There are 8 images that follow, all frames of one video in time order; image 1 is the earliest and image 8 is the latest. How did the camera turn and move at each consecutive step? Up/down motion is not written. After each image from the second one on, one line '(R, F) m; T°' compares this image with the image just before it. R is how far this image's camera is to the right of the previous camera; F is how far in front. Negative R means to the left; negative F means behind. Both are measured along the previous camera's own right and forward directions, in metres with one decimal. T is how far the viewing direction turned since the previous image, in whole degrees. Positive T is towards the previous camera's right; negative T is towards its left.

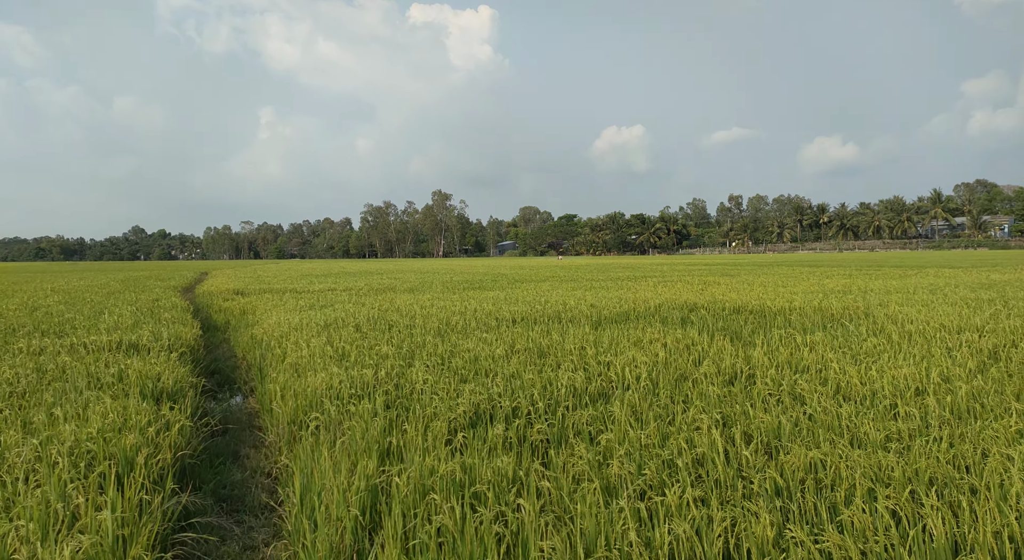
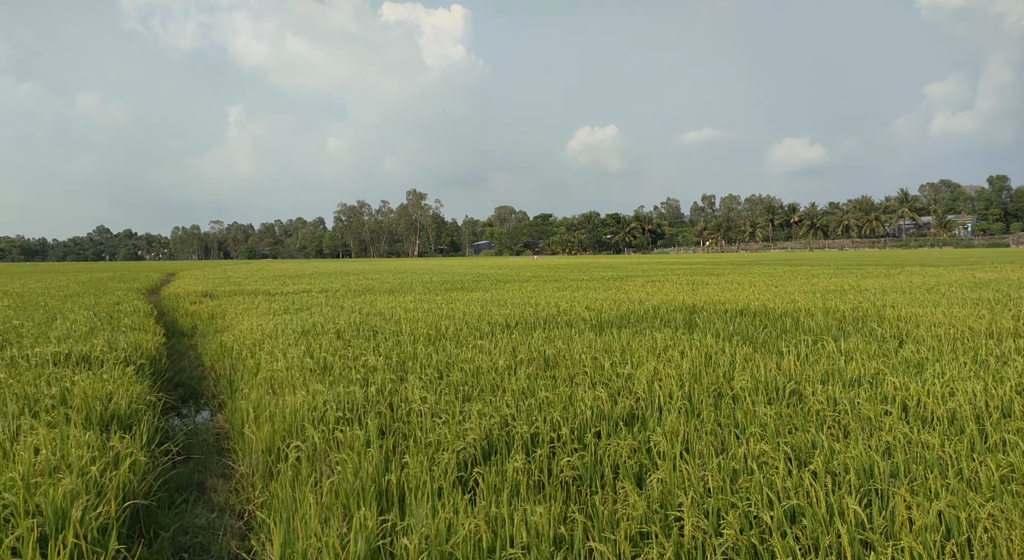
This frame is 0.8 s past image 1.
(-0.2, +0.5) m; +2°
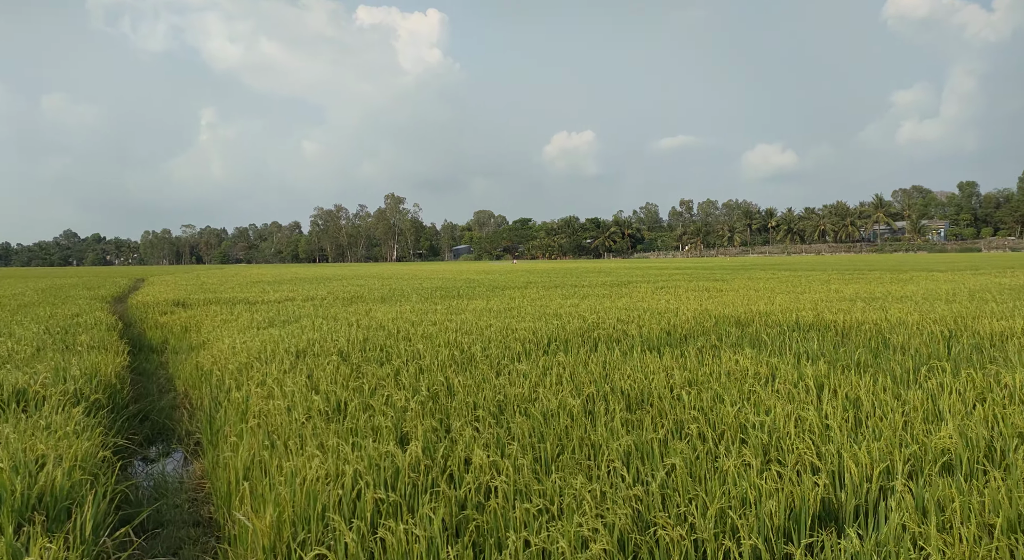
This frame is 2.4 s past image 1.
(-0.5, +1.0) m; +2°
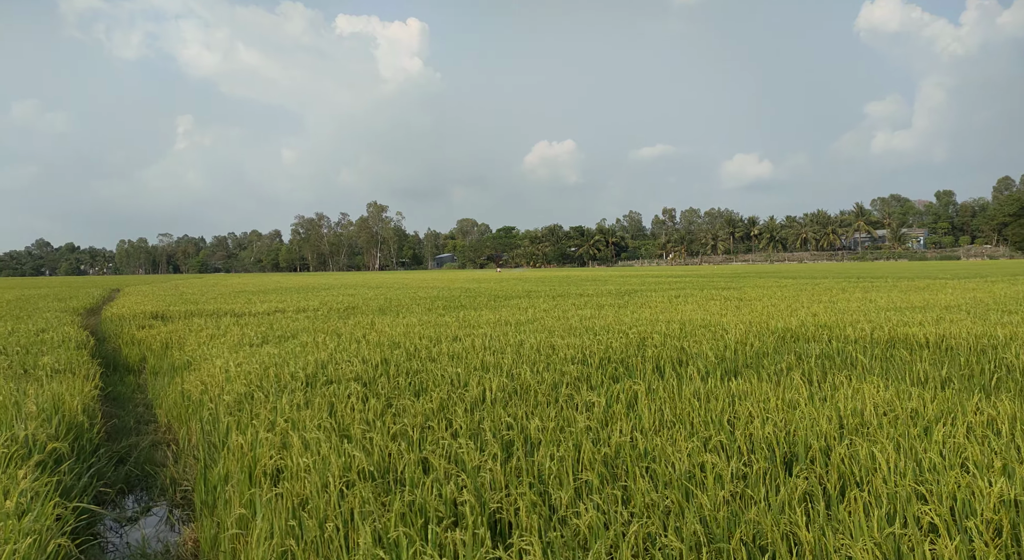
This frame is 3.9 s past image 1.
(-0.5, +0.9) m; +2°
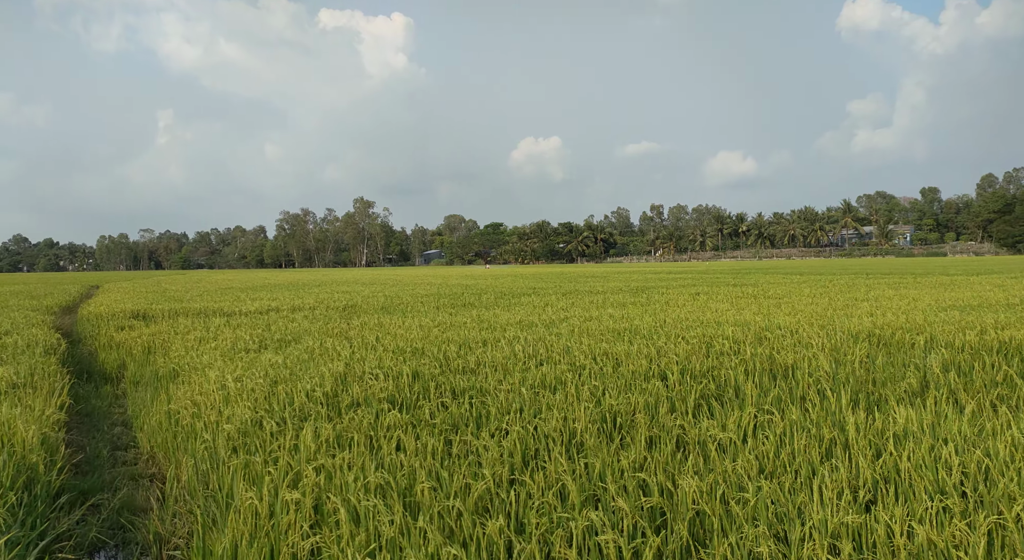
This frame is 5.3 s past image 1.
(-0.5, +0.9) m; +1°
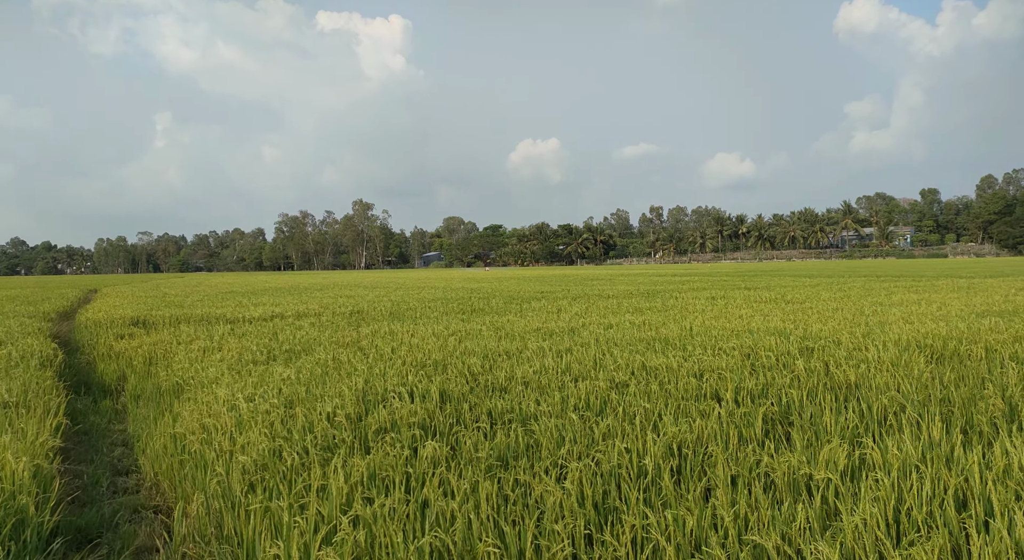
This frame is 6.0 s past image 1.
(-0.2, +0.4) m; 0°
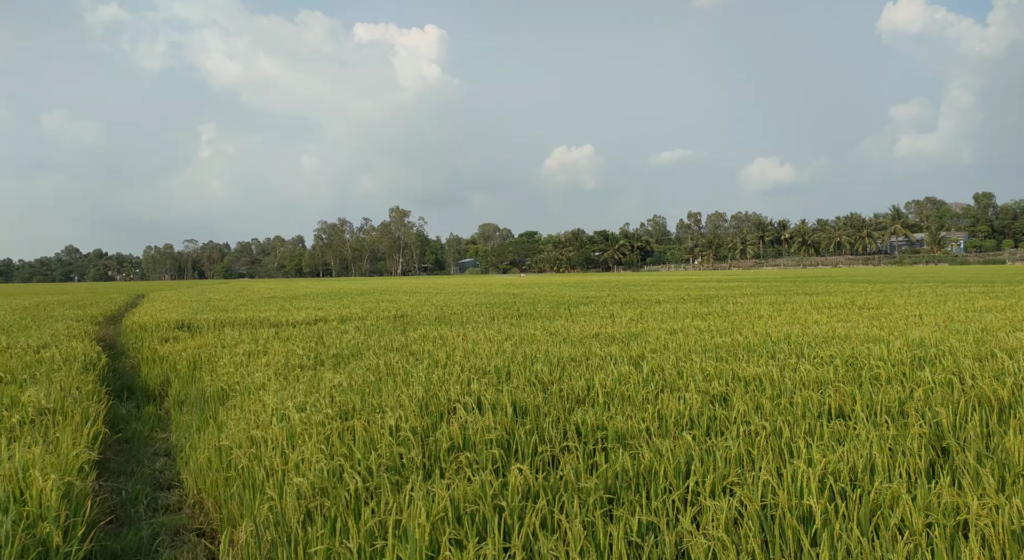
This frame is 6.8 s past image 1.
(-0.3, +0.5) m; -3°
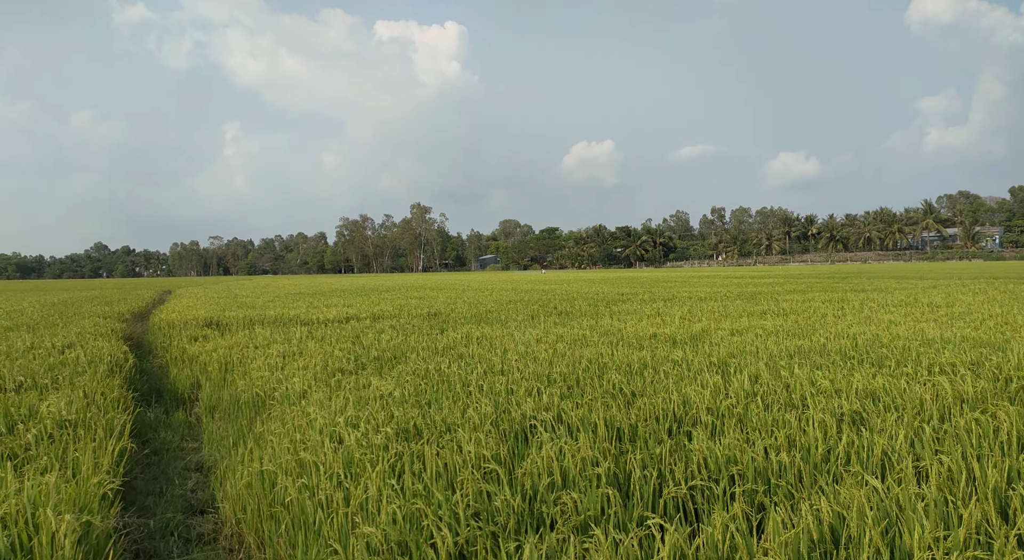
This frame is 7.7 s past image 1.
(-0.3, +0.6) m; -2°
